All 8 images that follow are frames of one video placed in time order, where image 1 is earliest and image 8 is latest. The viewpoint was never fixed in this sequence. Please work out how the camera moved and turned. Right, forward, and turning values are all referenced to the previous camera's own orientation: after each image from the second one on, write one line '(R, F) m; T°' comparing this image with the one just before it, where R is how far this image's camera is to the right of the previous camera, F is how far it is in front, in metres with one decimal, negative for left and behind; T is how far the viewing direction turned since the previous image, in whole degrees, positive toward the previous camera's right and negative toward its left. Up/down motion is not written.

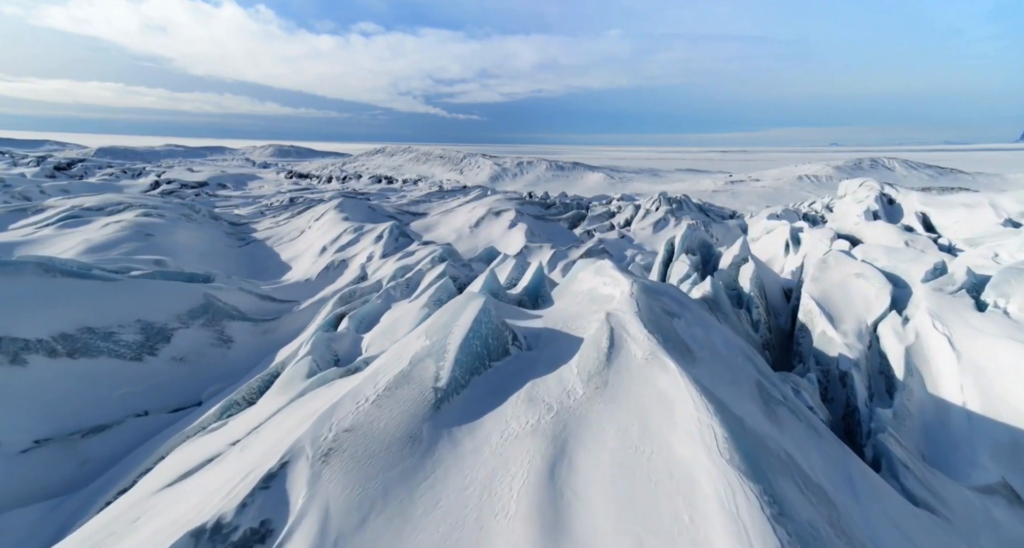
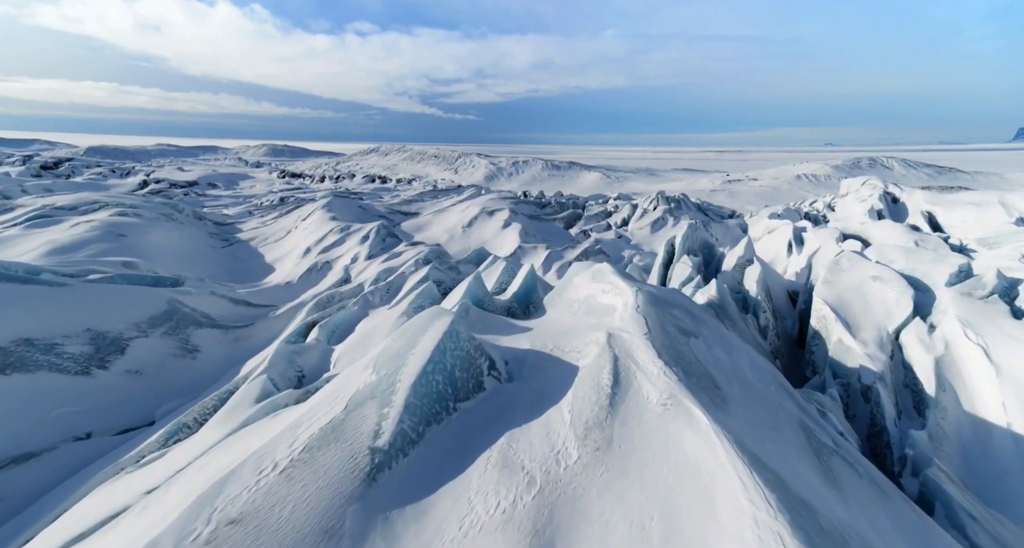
(+0.1, +0.8) m; 0°
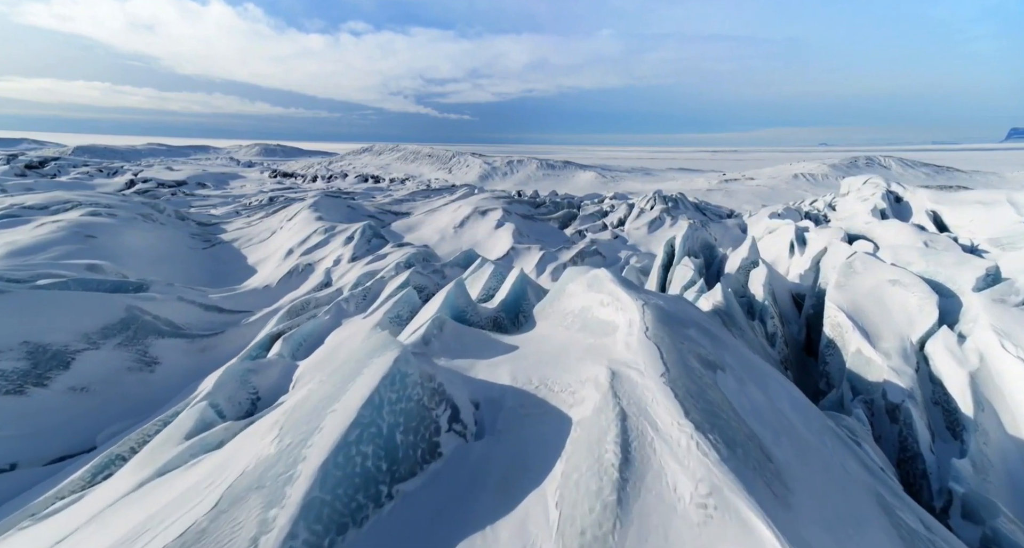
(+0.1, +0.8) m; +1°
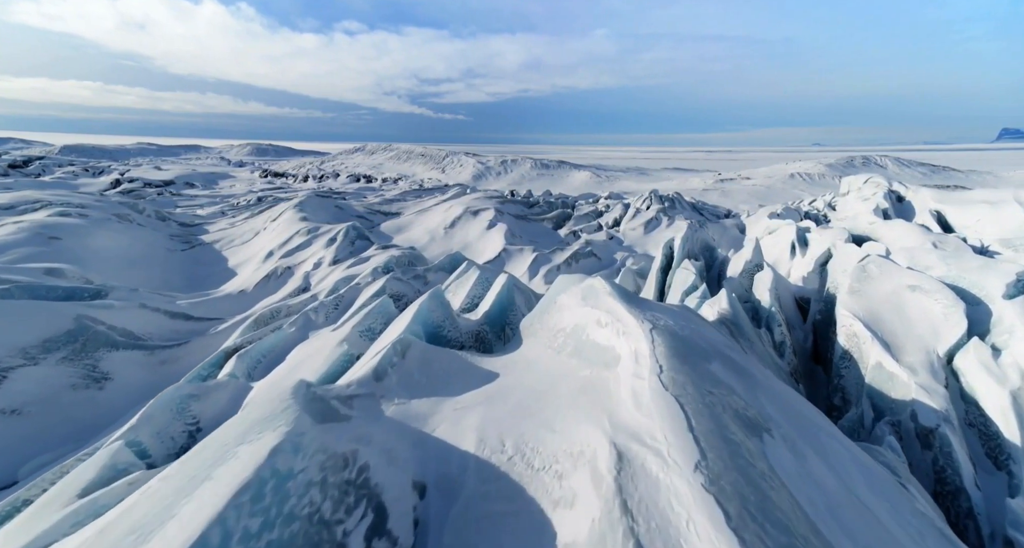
(+0.1, +0.8) m; +1°
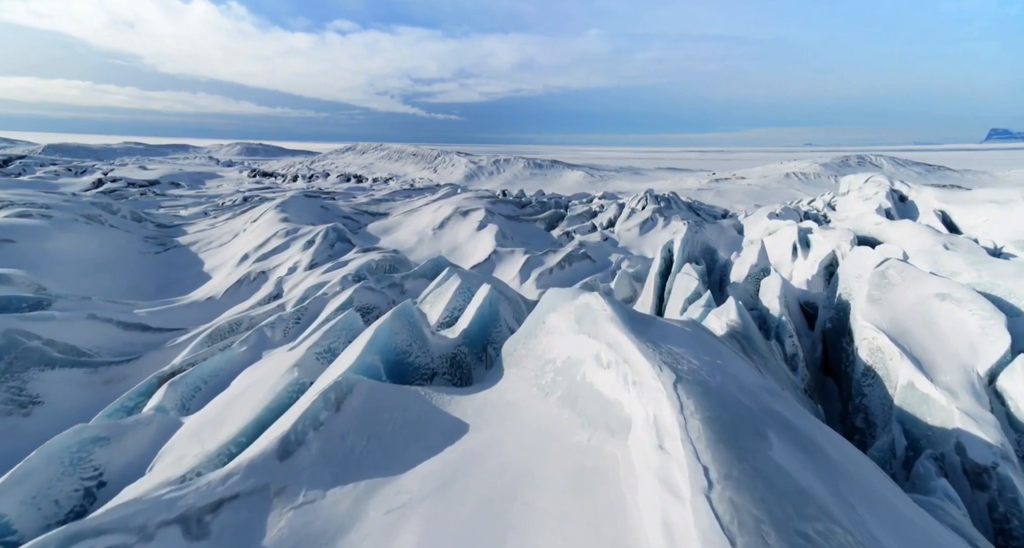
(+0.1, +0.9) m; +1°
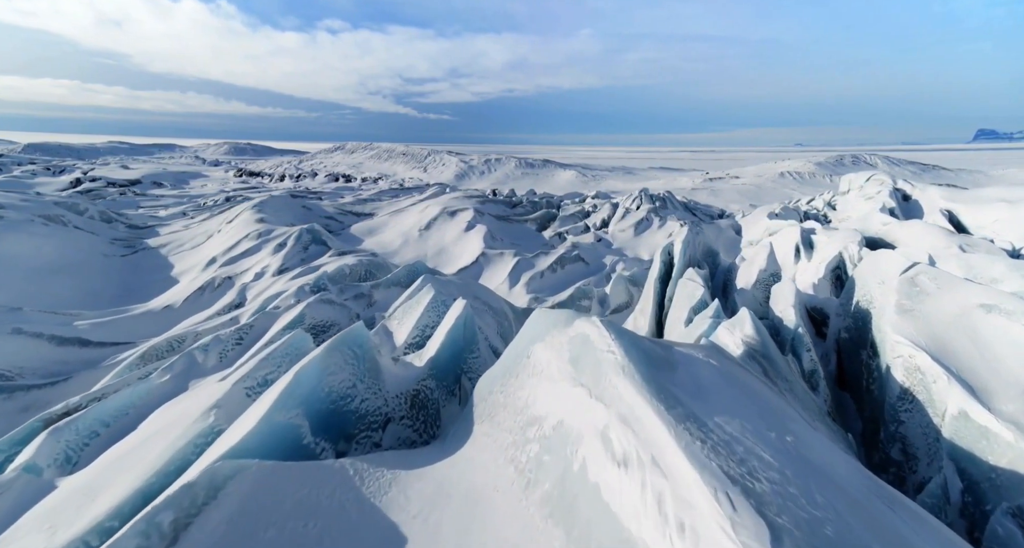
(+0.1, +1.1) m; +1°
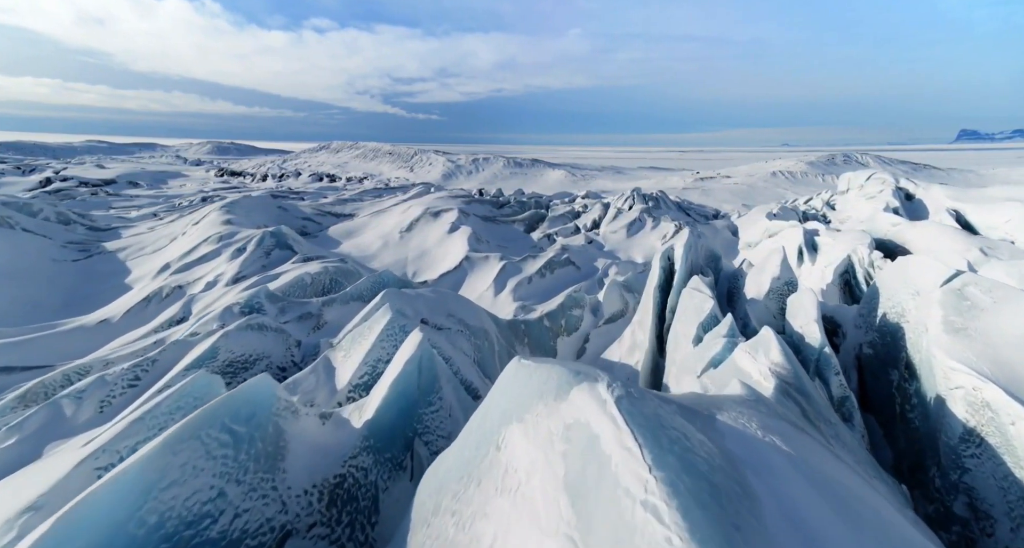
(+0.1, +1.3) m; +1°
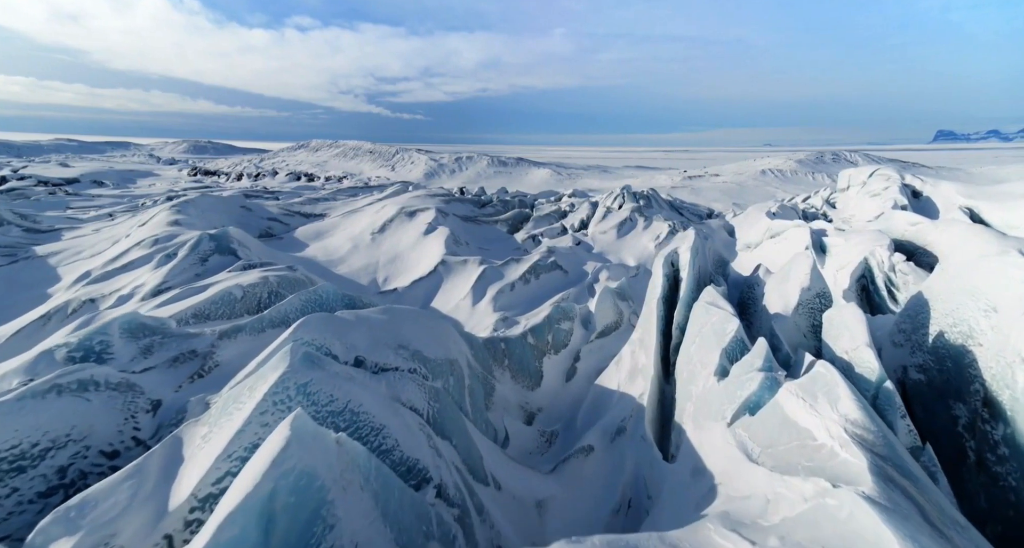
(+0.2, +1.7) m; +2°
